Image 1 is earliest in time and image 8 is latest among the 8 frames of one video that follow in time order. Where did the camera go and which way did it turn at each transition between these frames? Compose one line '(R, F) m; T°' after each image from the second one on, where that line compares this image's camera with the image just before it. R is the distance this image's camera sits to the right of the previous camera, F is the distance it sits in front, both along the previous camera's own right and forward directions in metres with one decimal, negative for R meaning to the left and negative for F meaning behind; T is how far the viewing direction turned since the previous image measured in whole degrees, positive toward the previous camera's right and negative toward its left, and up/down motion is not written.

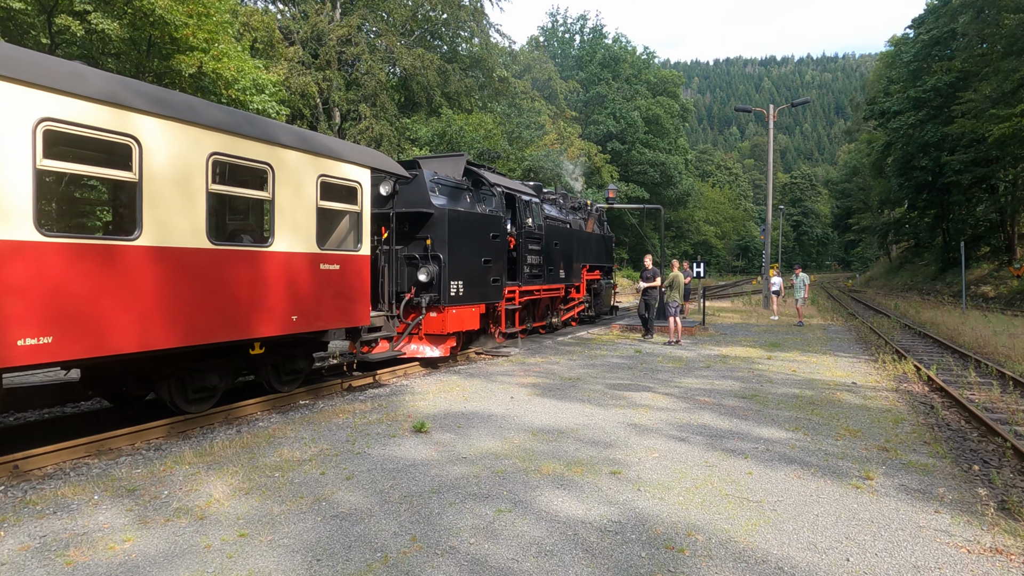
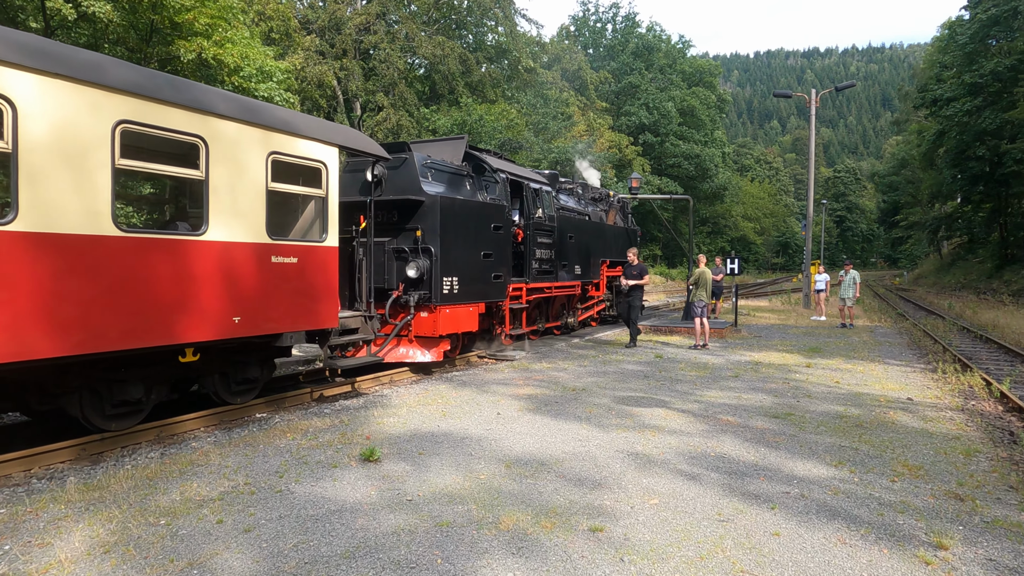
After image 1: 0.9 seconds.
(+0.5, +1.2) m; -3°
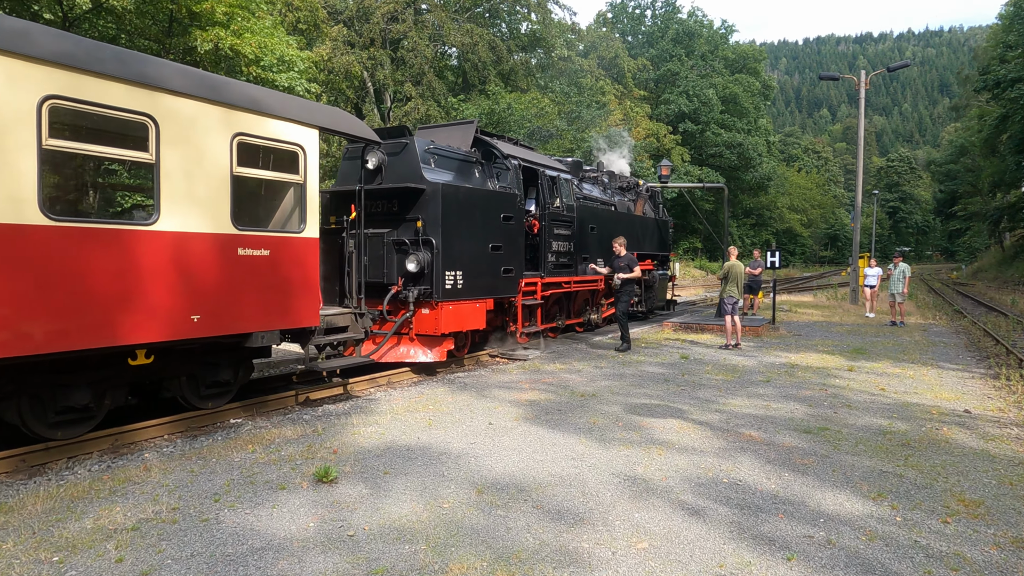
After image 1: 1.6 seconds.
(+0.4, +0.7) m; -4°
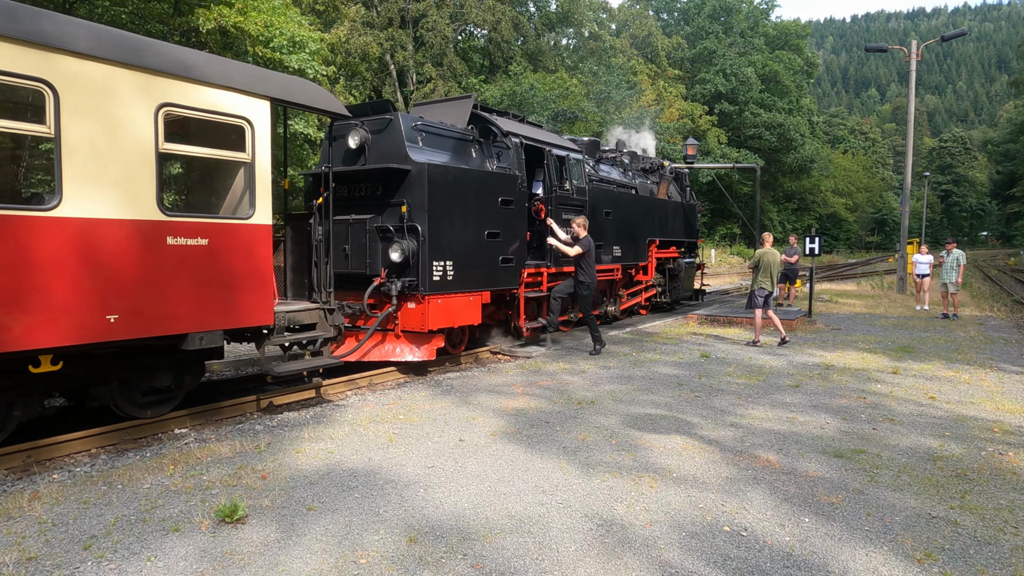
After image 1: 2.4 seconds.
(+0.5, +0.9) m; -3°
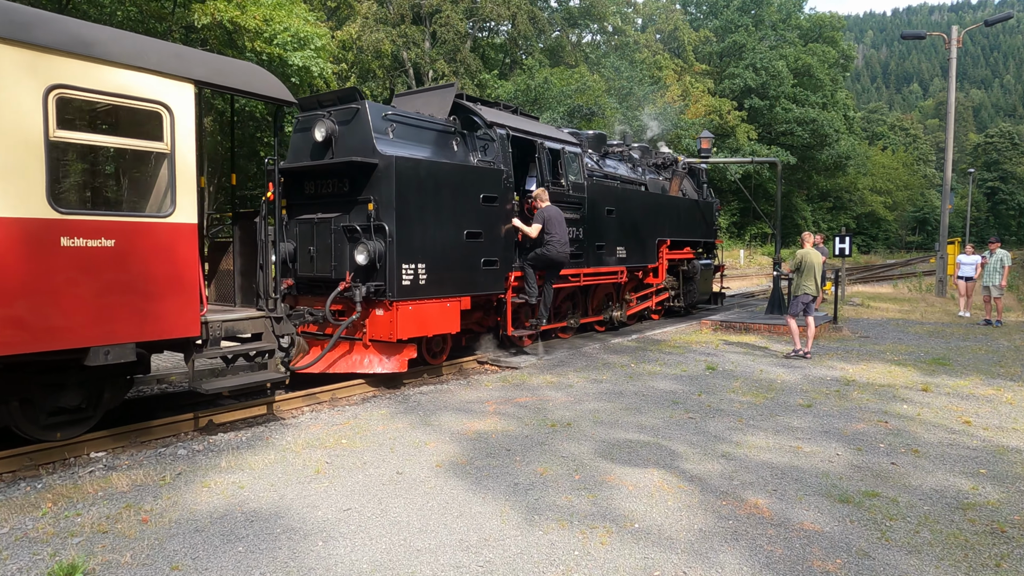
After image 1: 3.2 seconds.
(+0.6, +0.8) m; -3°
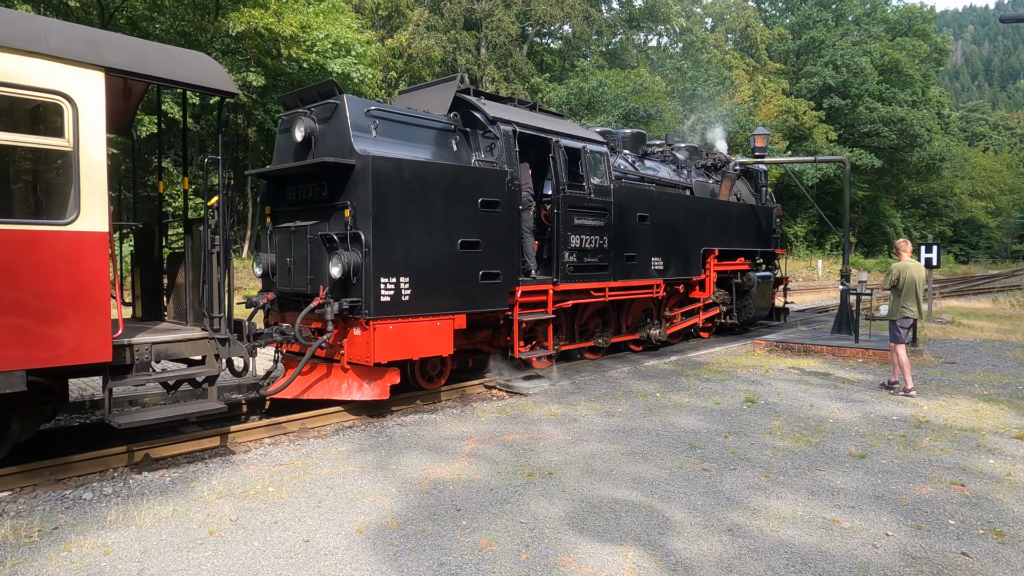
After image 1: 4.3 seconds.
(+0.7, +1.0) m; -6°
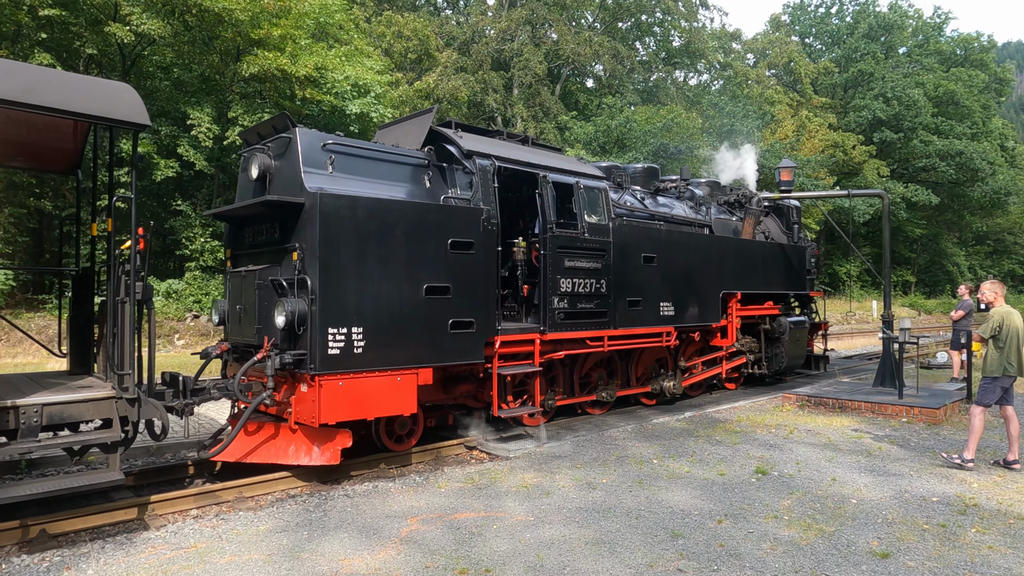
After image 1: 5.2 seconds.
(+0.7, +0.8) m; -4°
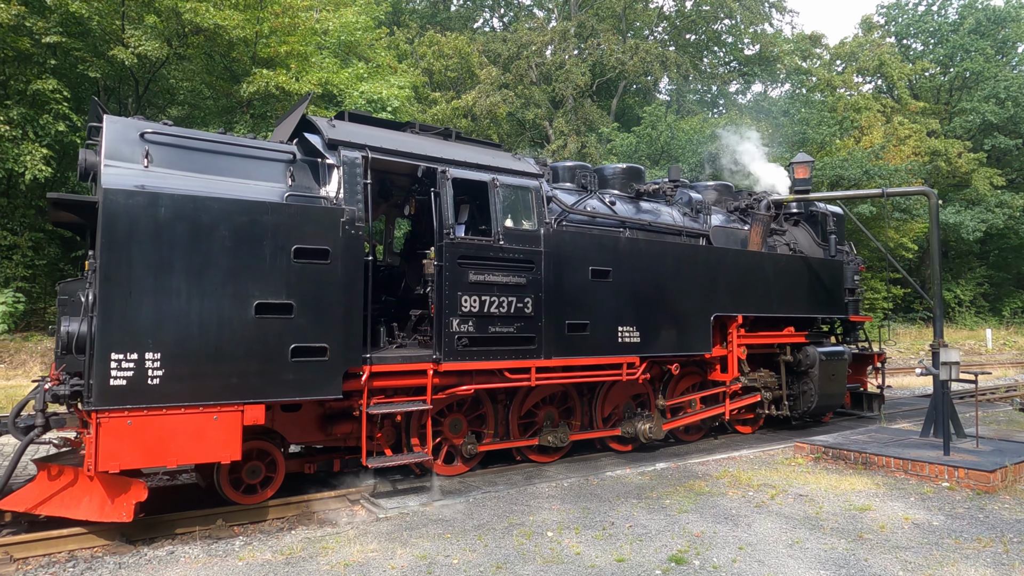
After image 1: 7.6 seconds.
(+1.8, +1.5) m; -9°
